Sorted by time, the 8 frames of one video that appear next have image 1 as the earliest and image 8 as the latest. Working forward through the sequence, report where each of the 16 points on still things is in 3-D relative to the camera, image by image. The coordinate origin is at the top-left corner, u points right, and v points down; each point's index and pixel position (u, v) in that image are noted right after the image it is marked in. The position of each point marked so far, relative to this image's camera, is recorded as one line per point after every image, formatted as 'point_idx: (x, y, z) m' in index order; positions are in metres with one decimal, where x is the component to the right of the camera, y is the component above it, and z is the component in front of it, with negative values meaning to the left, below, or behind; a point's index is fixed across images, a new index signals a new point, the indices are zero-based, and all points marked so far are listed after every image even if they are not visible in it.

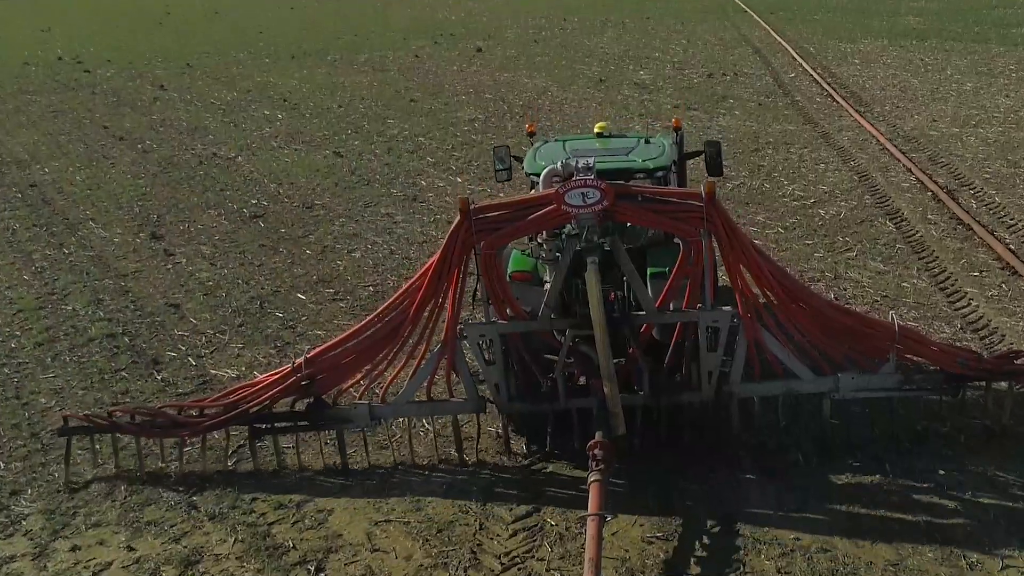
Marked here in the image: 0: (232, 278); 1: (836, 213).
0: (-3.2, +0.1, +9.7) m
1: (+3.9, +0.9, +10.3) m
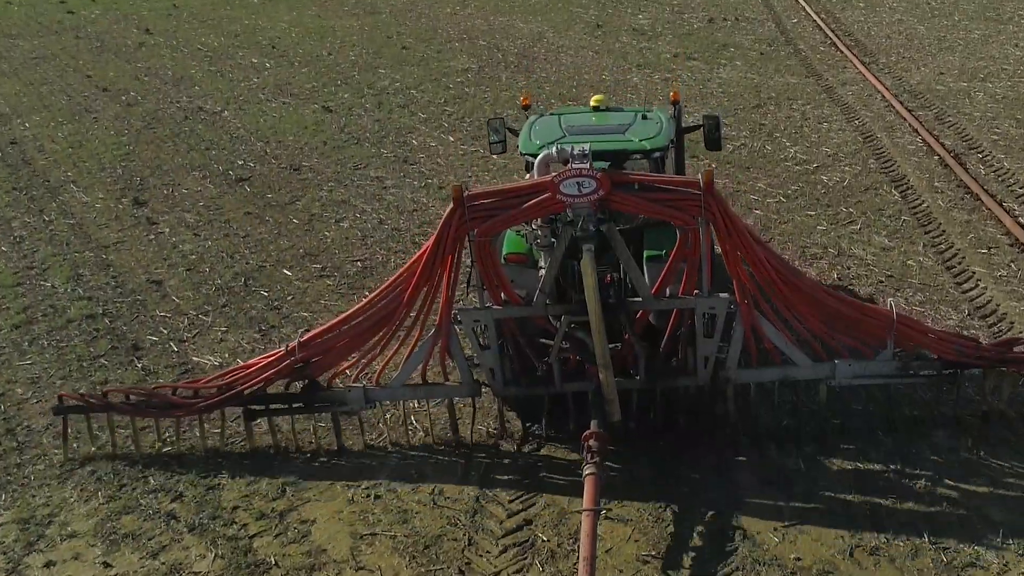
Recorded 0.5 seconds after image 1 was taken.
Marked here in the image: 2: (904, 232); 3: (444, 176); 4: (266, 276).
0: (-3.3, +0.4, +9.4) m
1: (+3.8, +1.3, +10.0) m
2: (+3.8, +0.5, +8.3) m
3: (-0.9, +1.5, +11.4) m
4: (-2.5, +0.1, +8.6) m
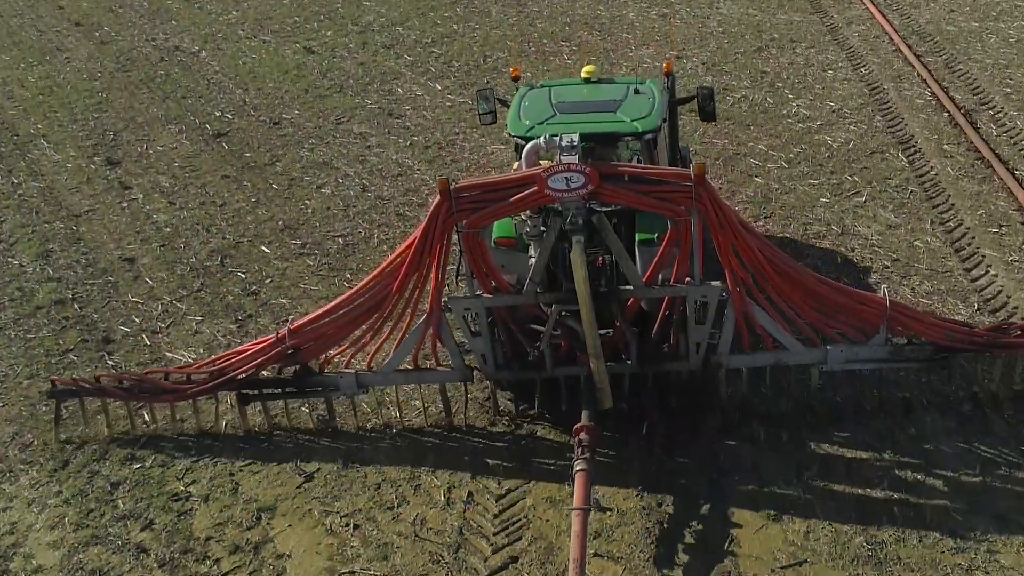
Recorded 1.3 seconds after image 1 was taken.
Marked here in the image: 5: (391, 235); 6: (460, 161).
0: (-3.4, +0.7, +9.0) m
1: (+3.7, +1.6, +9.5) m
2: (+3.7, +0.7, +7.9) m
3: (-1.0, +2.0, +10.9) m
4: (-2.6, +0.3, +8.2) m
5: (-1.2, +0.5, +8.4) m
6: (-0.6, +1.5, +9.9) m
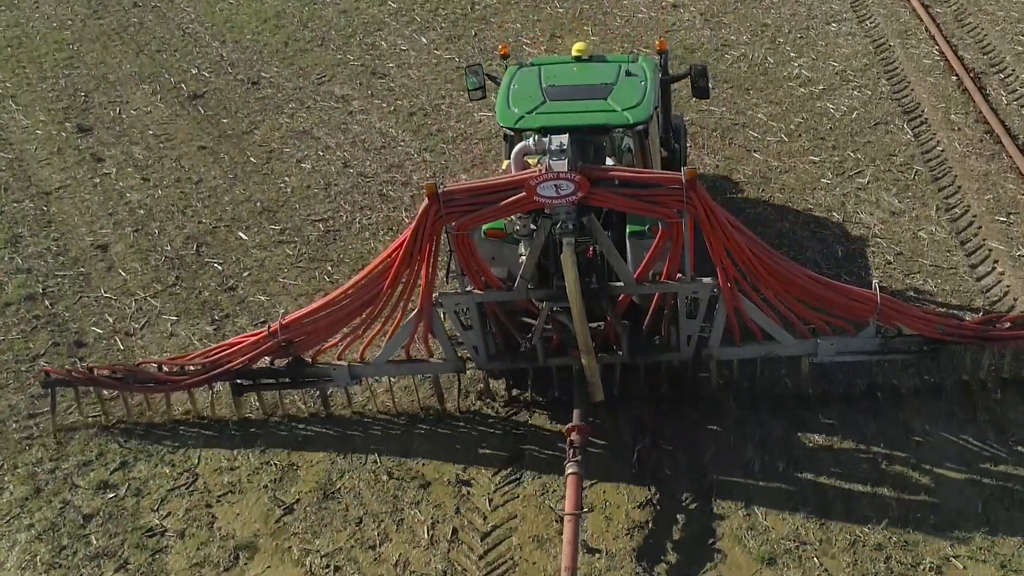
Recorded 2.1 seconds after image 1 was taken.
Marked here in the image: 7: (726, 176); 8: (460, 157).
0: (-3.5, +0.8, +8.6) m
1: (+3.6, +1.9, +9.1) m
2: (+3.6, +0.9, +7.6) m
3: (-1.2, +2.4, +10.4) m
4: (-2.7, +0.4, +7.9) m
5: (-1.3, +0.6, +8.1) m
6: (-0.7, +1.8, +9.5) m
7: (+2.0, +1.1, +8.2) m
8: (-0.6, +1.4, +8.9) m
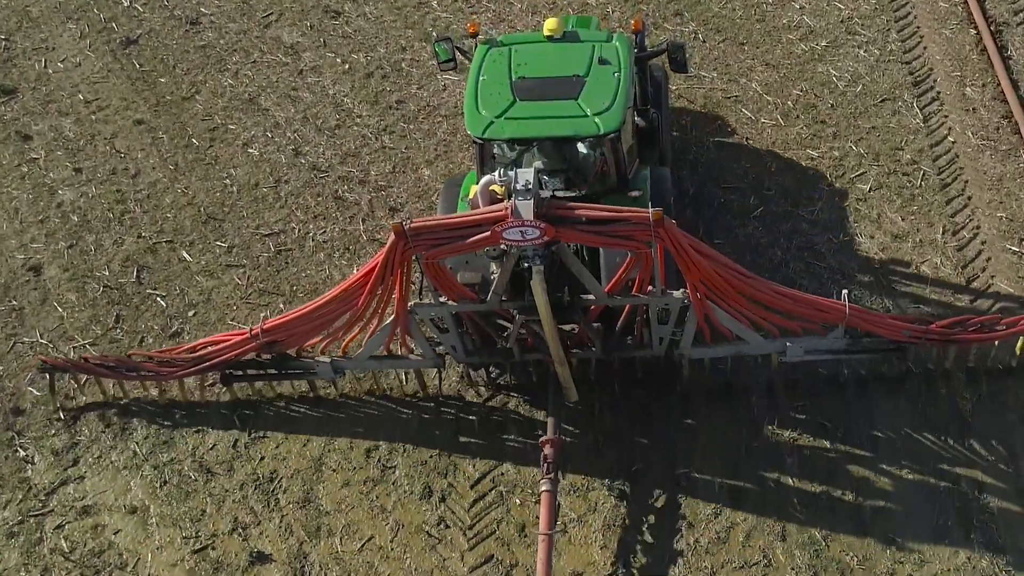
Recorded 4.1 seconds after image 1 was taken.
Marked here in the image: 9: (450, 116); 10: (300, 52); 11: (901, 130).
0: (-3.8, +0.7, +7.9) m
1: (+3.3, +2.0, +8.2) m
2: (+3.3, +0.7, +6.9) m
3: (-1.5, +2.6, +9.3) m
4: (-3.0, +0.2, +7.2) m
5: (-1.6, +0.5, +7.4) m
6: (-1.0, +1.9, +8.5) m
7: (+1.7, +1.0, +7.4) m
8: (-0.9, +1.4, +8.1) m
9: (-0.6, +1.7, +8.3) m
10: (-2.3, +2.6, +9.4) m
11: (+3.5, +1.4, +7.6) m
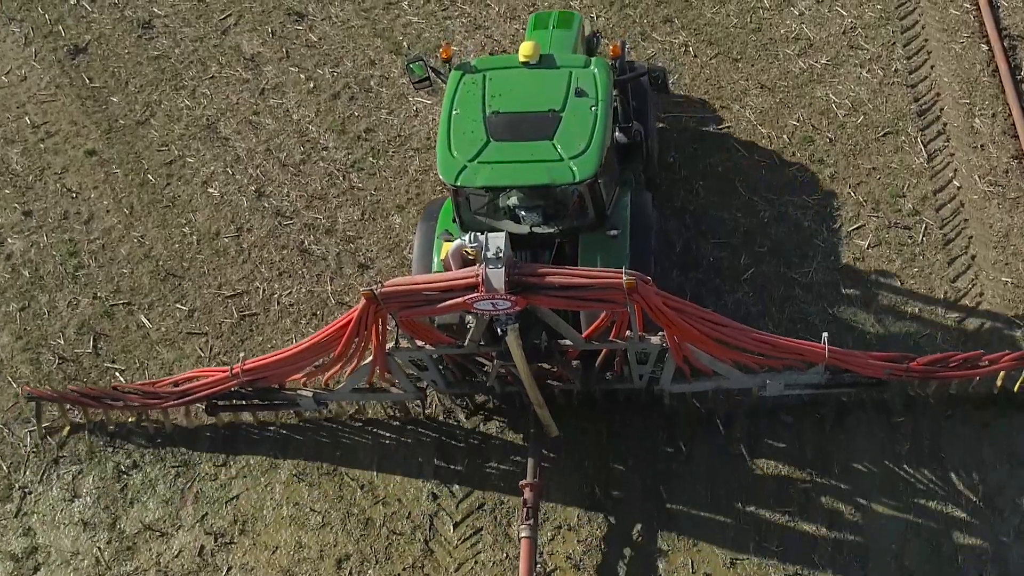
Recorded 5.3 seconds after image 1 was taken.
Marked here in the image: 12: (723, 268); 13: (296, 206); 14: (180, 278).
0: (-4.0, +0.2, +7.4) m
1: (+3.0, +1.6, +7.6) m
2: (+3.1, +0.2, +6.5) m
3: (-1.8, +2.3, +8.7) m
4: (-3.1, -0.4, +6.8) m
5: (-1.8, -0.1, +7.0) m
6: (-1.3, +1.5, +8.0) m
7: (+1.6, +0.5, +7.0) m
8: (-1.1, +0.9, +7.6) m
9: (-0.8, +1.3, +7.8) m
10: (-2.6, +2.3, +8.8) m
11: (+3.2, +1.0, +7.1) m
12: (+1.7, +0.2, +6.8) m
13: (-1.9, +0.7, +7.5) m
14: (-2.8, +0.1, +7.2) m
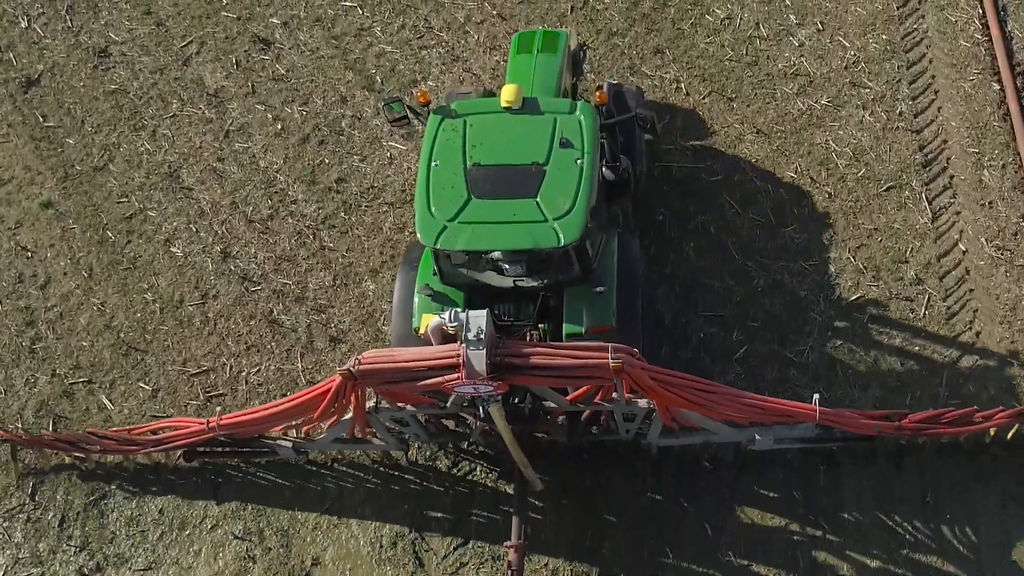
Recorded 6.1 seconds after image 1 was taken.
0: (-4.1, -0.3, +7.0) m
1: (+2.9, +1.1, +7.1) m
2: (+3.0, -0.4, +6.1) m
3: (-1.9, +1.8, +8.1) m
4: (-3.3, -1.0, +6.5) m
5: (-1.9, -0.7, +6.6) m
6: (-1.4, +0.9, +7.5) m
7: (+1.4, -0.1, +6.6) m
8: (-1.2, +0.4, +7.2) m
9: (-1.0, +0.7, +7.3) m
10: (-2.8, +1.8, +8.2) m
11: (+3.1, +0.5, +6.7) m
12: (+1.5, -0.4, +6.4) m
13: (-2.1, +0.2, +7.1) m
14: (-2.9, -0.5, +6.8) m
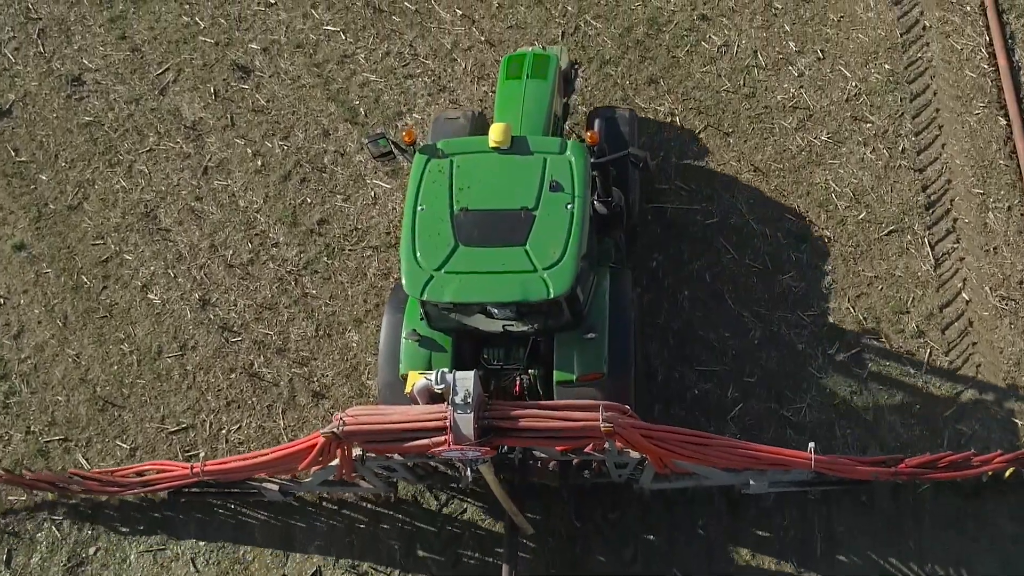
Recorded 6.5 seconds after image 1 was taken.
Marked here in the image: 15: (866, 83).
0: (-4.2, -0.8, +6.8) m
1: (+2.8, +0.8, +6.9) m
2: (+2.9, -0.8, +6.0) m
3: (-2.0, +1.5, +7.9) m
4: (-3.4, -1.4, +6.3) m
5: (-2.0, -1.1, +6.4) m
6: (-1.5, +0.6, +7.2) m
7: (+1.3, -0.5, +6.4) m
8: (-1.3, 0.0, +6.9) m
9: (-1.1, +0.3, +7.1) m
10: (-2.9, +1.4, +7.9) m
11: (+3.0, +0.1, +6.5) m
12: (+1.4, -0.8, +6.2) m
13: (-2.2, -0.2, +6.9) m
14: (-3.0, -0.9, +6.6) m
15: (+3.0, +1.8, +7.4) m
